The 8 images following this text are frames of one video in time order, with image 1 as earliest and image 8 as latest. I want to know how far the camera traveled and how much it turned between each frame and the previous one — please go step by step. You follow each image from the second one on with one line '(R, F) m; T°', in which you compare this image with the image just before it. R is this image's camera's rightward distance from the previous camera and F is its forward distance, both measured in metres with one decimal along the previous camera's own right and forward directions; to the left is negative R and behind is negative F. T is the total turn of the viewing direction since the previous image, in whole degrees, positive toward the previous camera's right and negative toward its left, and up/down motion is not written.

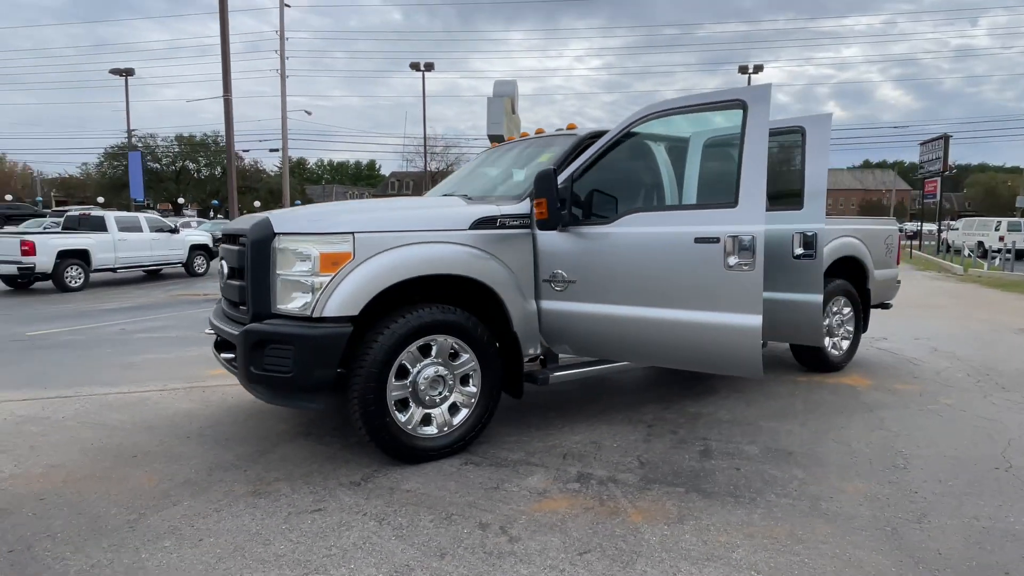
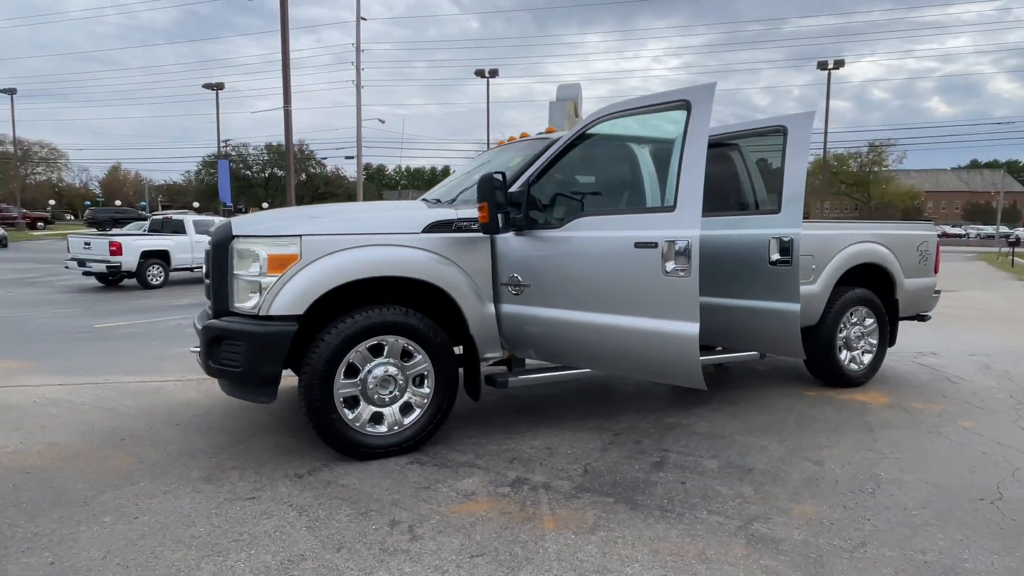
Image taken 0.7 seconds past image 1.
(+0.8, 0.0) m; -7°
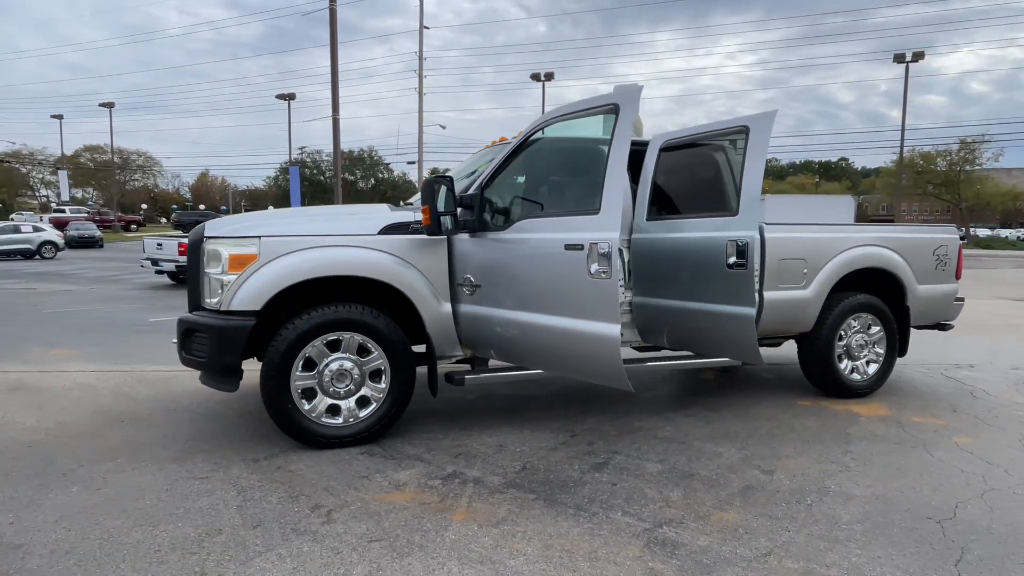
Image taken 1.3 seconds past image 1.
(+0.8, -0.1) m; -6°
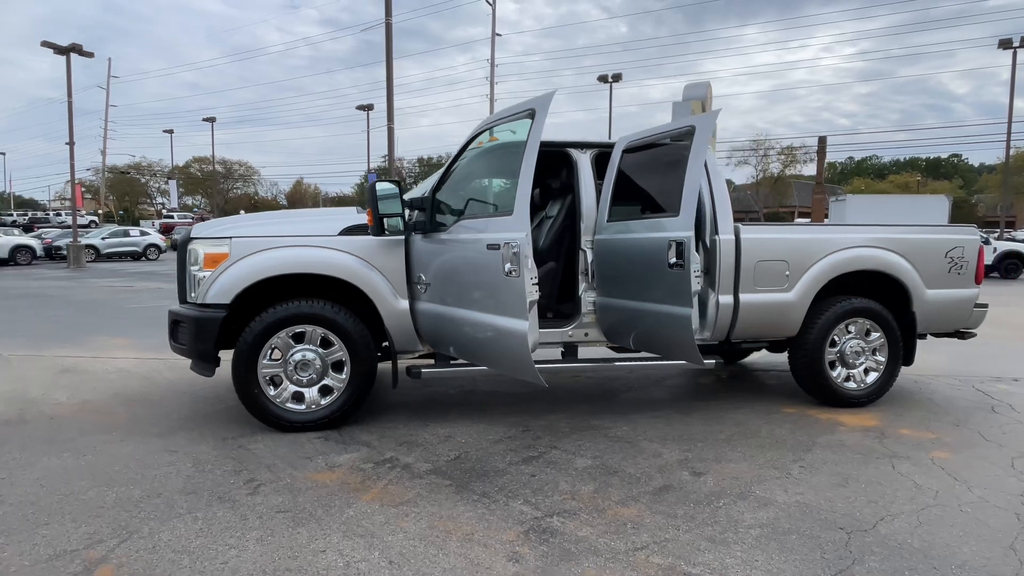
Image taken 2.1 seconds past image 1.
(+1.0, -0.1) m; -8°
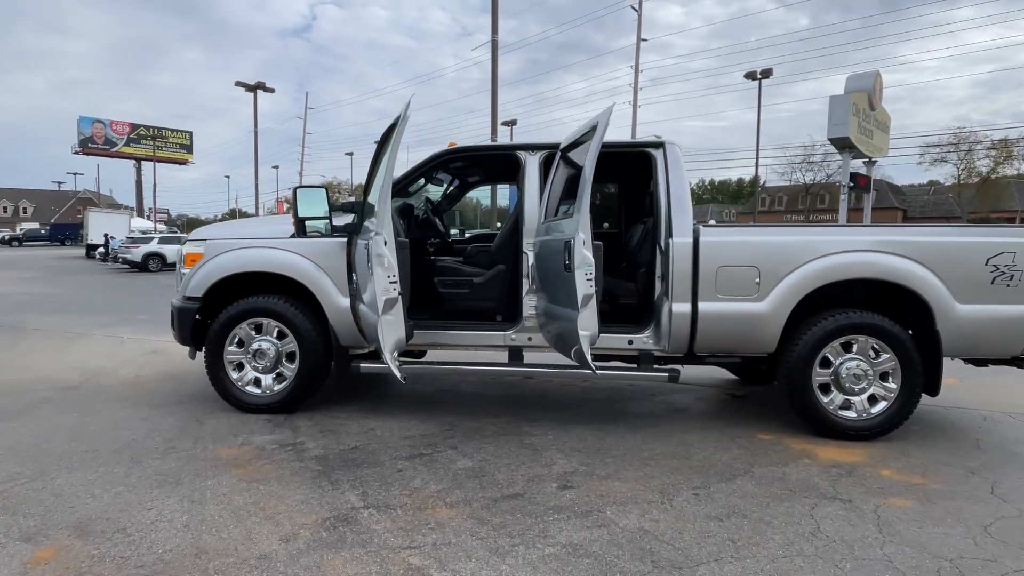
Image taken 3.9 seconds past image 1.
(+1.8, +0.2) m; -16°
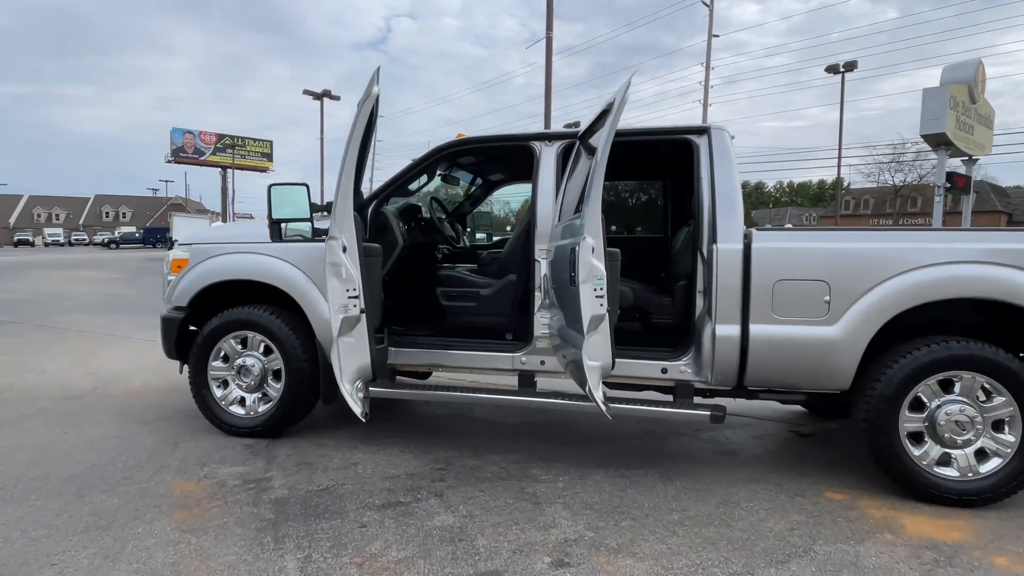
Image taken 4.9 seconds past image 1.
(+0.4, +0.8) m; -6°
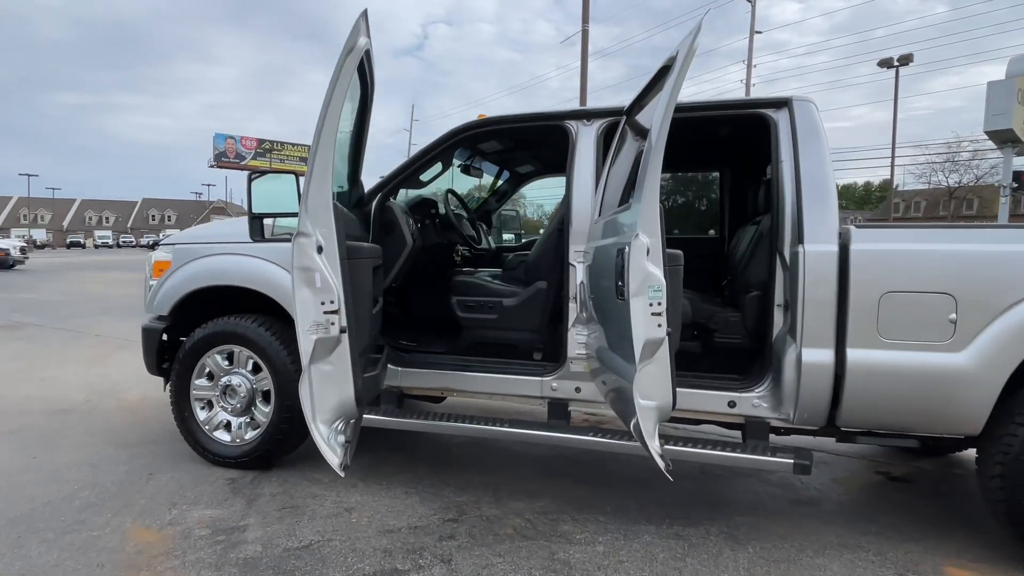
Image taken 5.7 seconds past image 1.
(0.0, +0.7) m; -3°
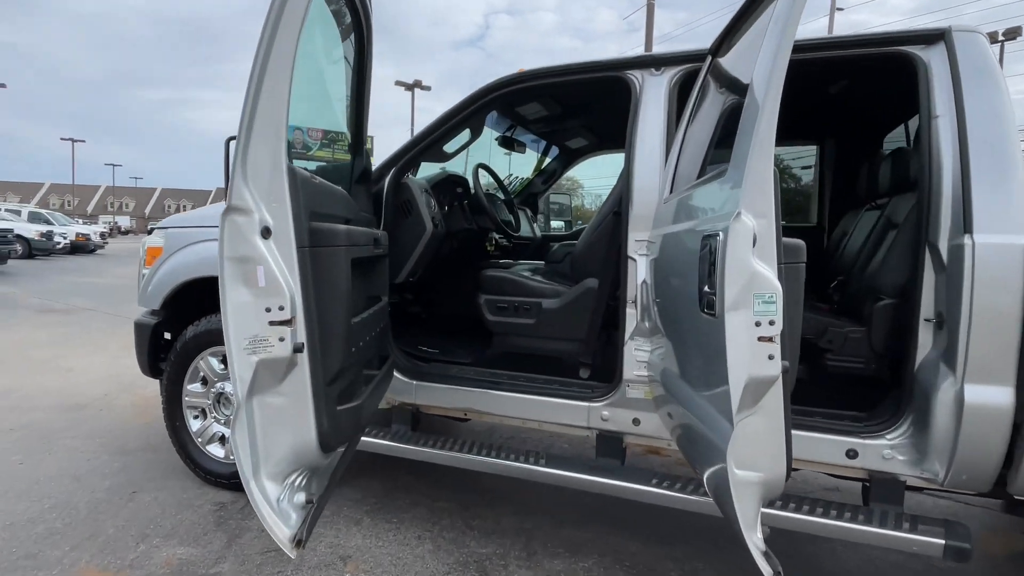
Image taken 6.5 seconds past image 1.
(+0.1, +0.8) m; -6°
